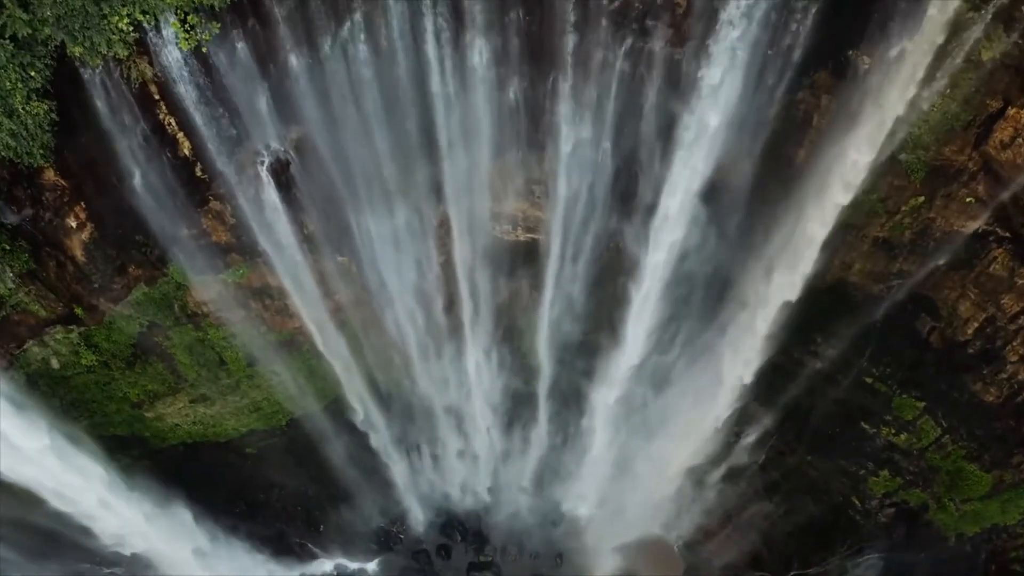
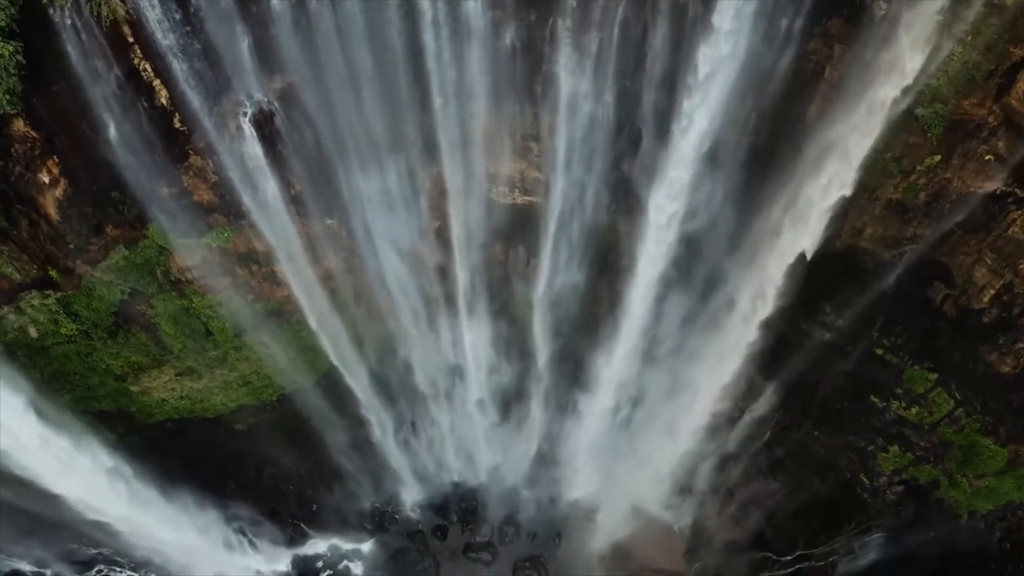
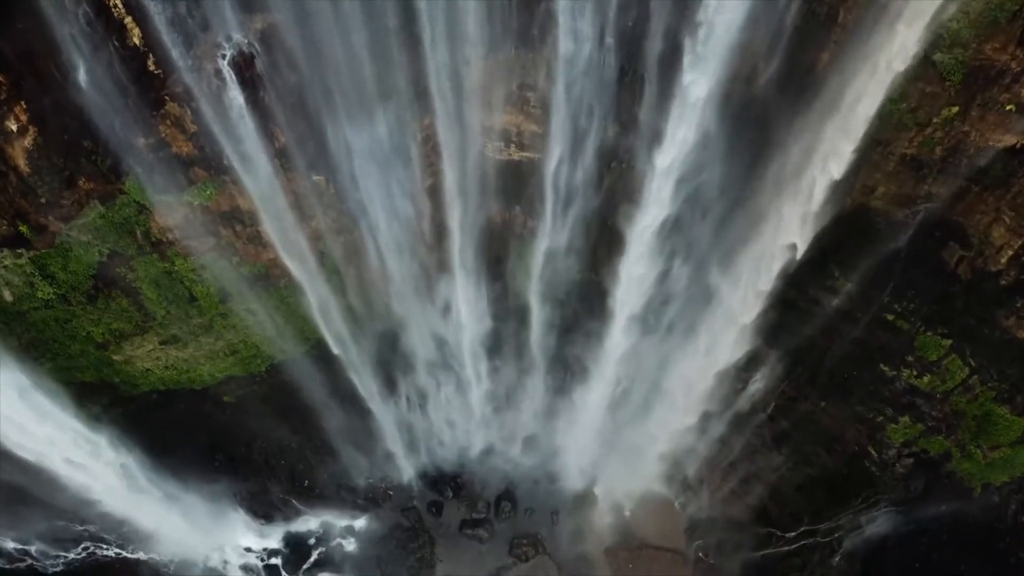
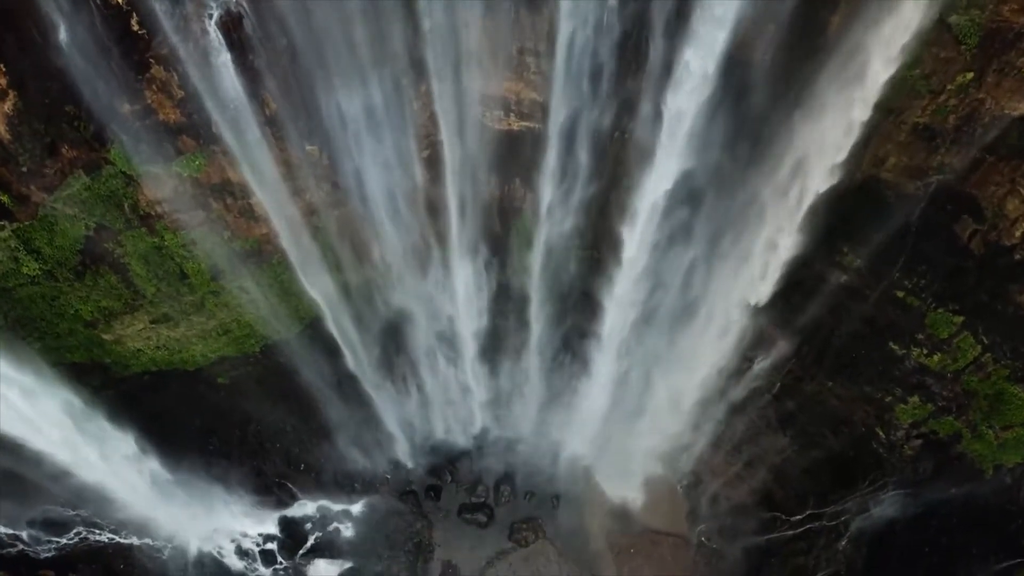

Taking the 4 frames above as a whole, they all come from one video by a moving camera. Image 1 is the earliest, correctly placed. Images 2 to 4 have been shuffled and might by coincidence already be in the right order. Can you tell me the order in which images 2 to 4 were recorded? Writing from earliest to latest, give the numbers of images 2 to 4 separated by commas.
2, 3, 4
